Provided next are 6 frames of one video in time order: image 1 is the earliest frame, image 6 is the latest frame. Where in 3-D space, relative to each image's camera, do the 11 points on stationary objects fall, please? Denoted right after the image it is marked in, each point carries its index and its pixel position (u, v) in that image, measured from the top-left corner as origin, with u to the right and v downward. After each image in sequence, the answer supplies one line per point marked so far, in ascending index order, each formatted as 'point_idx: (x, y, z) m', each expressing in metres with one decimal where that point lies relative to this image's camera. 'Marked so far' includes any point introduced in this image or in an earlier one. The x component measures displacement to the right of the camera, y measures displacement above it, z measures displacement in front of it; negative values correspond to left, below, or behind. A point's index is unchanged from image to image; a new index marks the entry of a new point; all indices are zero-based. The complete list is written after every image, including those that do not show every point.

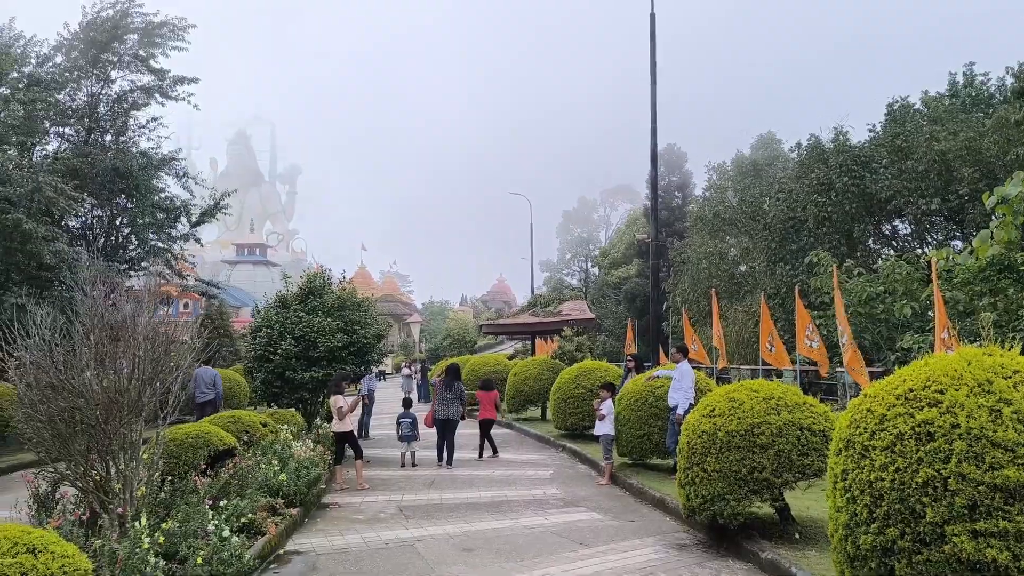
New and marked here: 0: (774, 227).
0: (+5.6, +1.3, +18.2) m
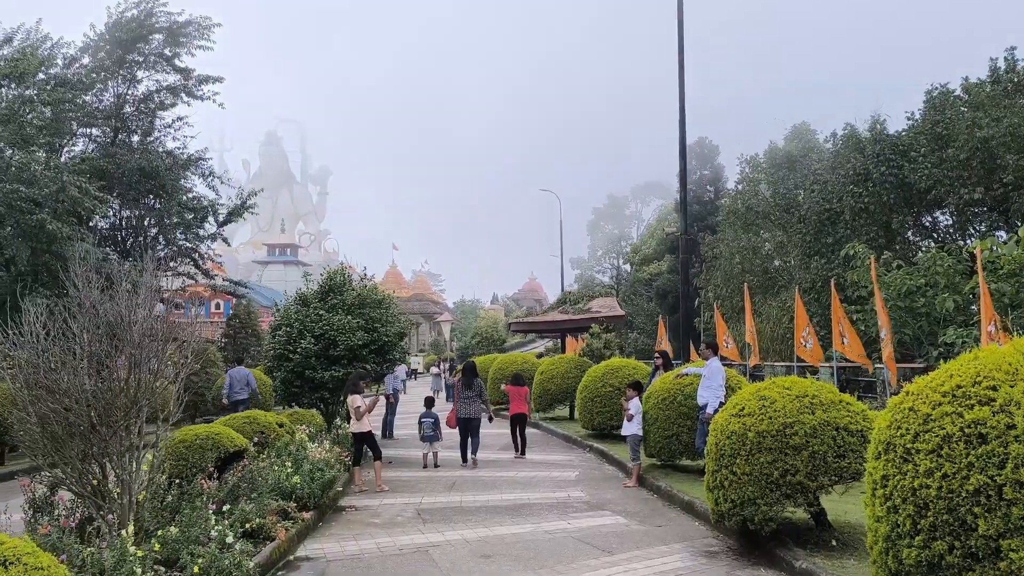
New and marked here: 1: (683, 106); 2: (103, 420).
0: (+6.1, +1.4, +17.7) m
1: (+3.0, +3.2, +15.1) m
2: (-2.4, -0.8, +5.1) m
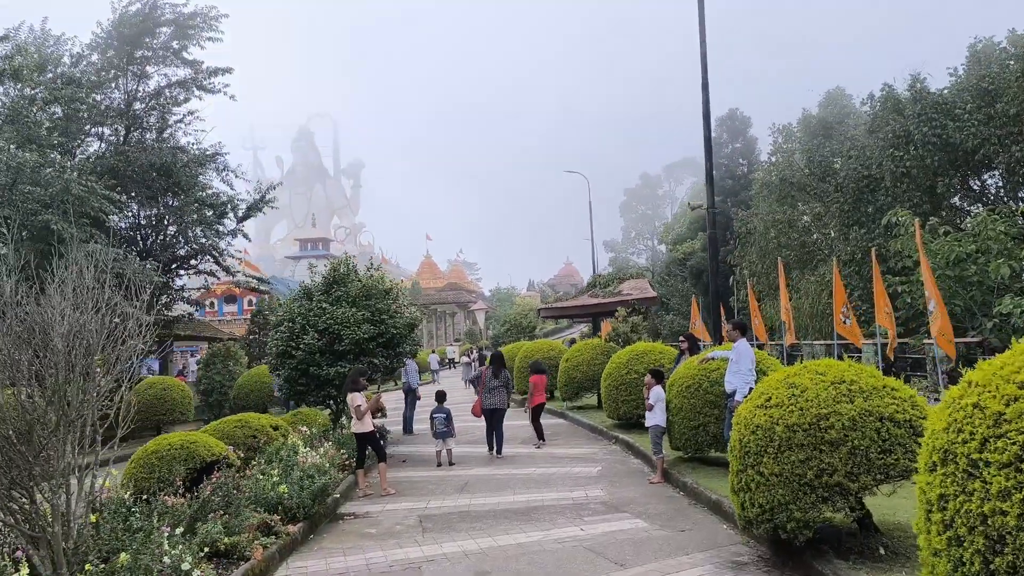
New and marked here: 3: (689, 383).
0: (+6.5, +1.9, +16.6) m
1: (+3.2, +3.6, +14.2) m
2: (-2.5, -0.8, +4.5) m
3: (+1.7, -0.9, +8.3) m
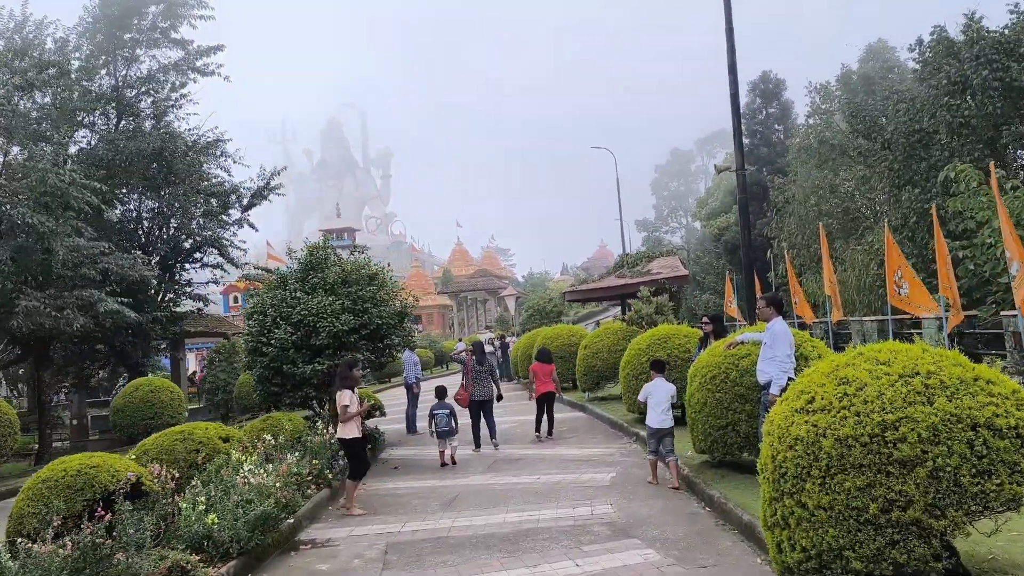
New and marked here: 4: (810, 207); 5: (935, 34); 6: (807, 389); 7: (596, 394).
0: (+6.7, +2.5, +14.9) m
1: (+3.2, +4.0, +12.6) m
2: (-2.8, -0.8, +3.2) m
3: (+1.6, -0.7, +6.8) m
4: (+6.6, +1.8, +19.0) m
5: (+7.6, +4.6, +15.3) m
6: (+1.4, -0.5, +3.9) m
7: (+1.4, -1.8, +14.1) m
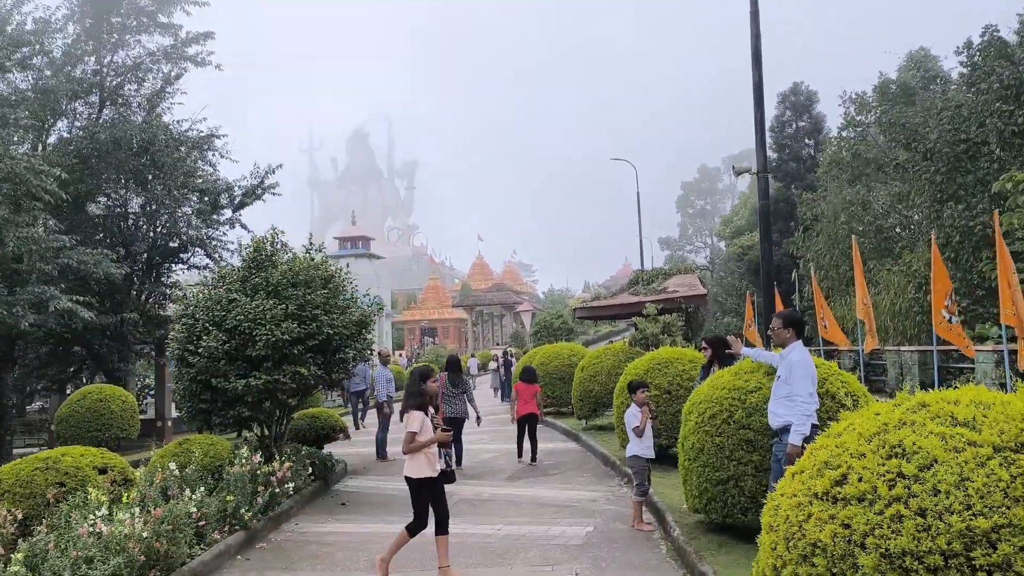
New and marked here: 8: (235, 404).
0: (+6.7, +2.1, +13.3) m
1: (+3.2, +3.7, +11.1) m
2: (-3.2, -0.6, +1.8) m
3: (+1.2, -0.8, +5.3) m
4: (+6.7, +1.3, +17.4) m
5: (+7.7, +4.1, +13.8) m
6: (+0.9, -0.5, +2.4) m
7: (+1.2, -2.0, +12.6) m
8: (-2.6, -1.1, +8.0) m
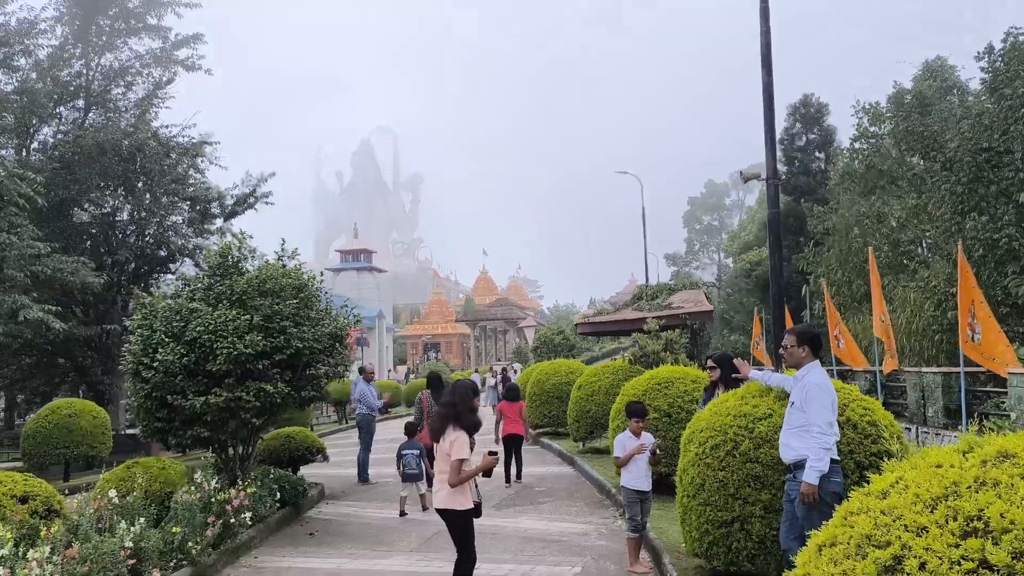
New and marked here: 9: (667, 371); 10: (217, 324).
0: (+6.6, +1.8, +12.7) m
1: (+3.1, +3.5, +10.5) m
2: (-3.4, -0.6, +1.2) m
3: (+1.1, -0.8, +4.6) m
4: (+6.6, +1.0, +16.7) m
5: (+7.6, +3.8, +13.1) m
6: (+0.8, -0.5, +1.7) m
7: (+1.1, -2.2, +11.9) m
8: (-2.7, -1.2, +7.3) m
9: (+1.4, -0.8, +7.9) m
10: (-2.5, -0.3, +7.2) m
